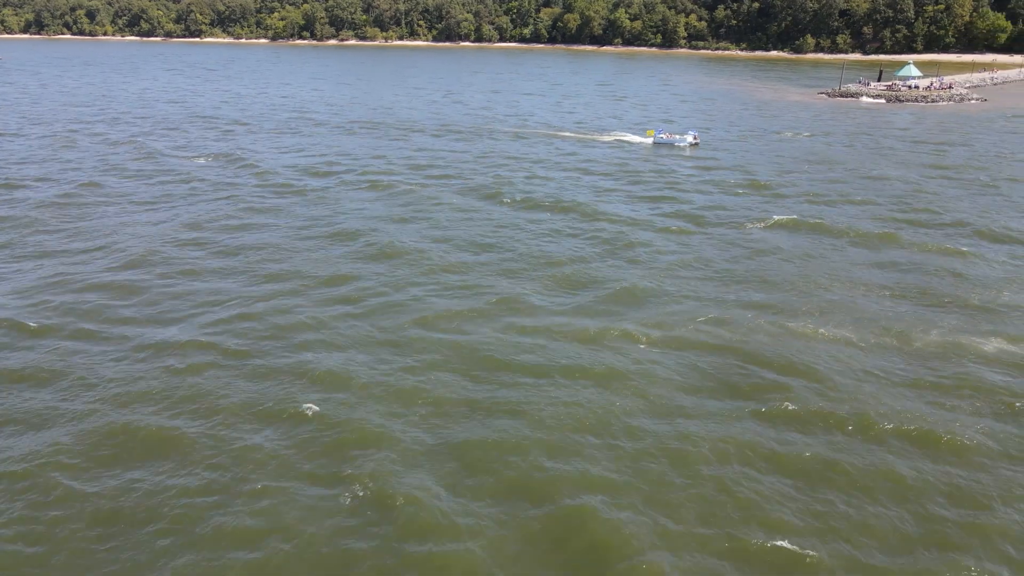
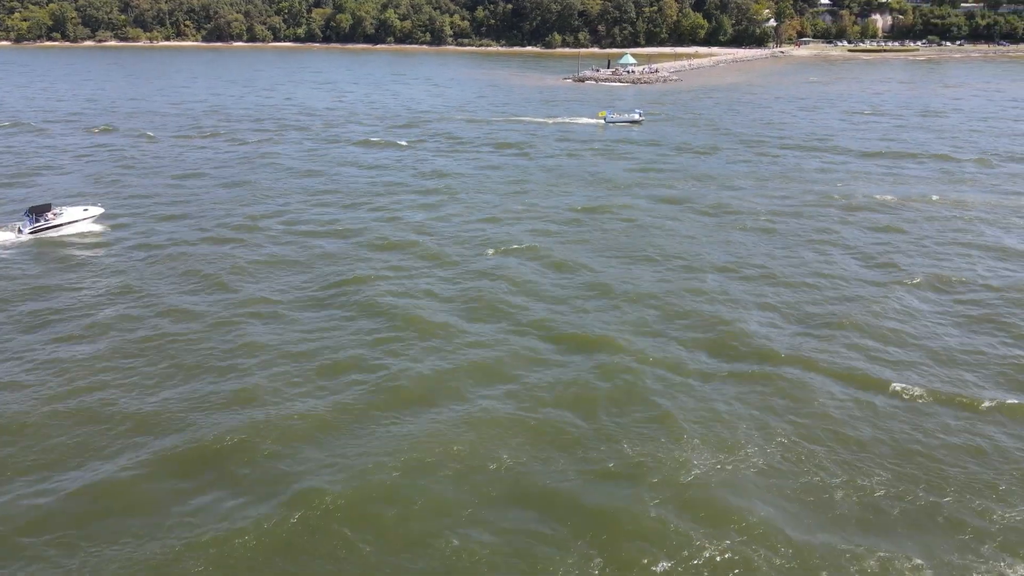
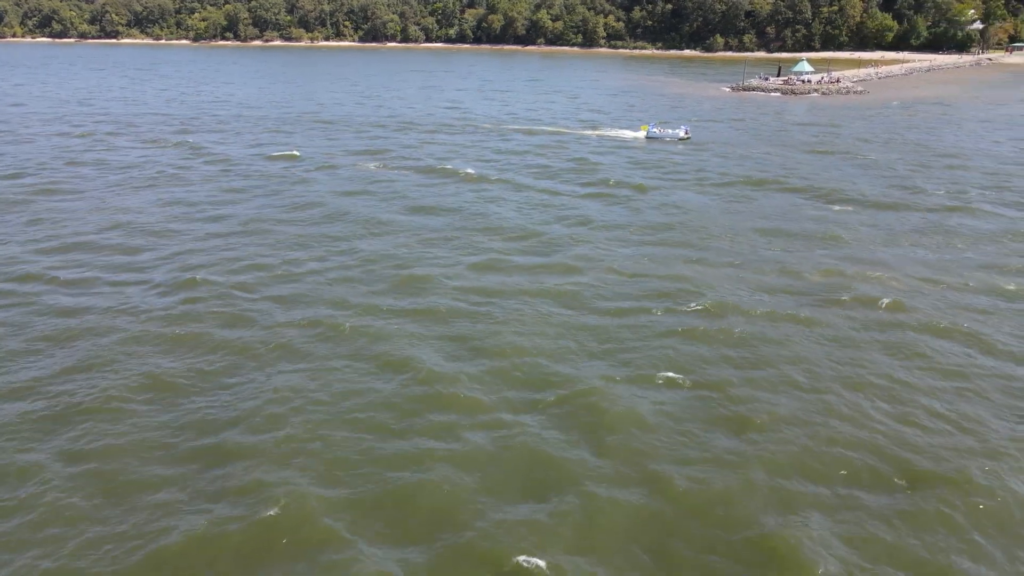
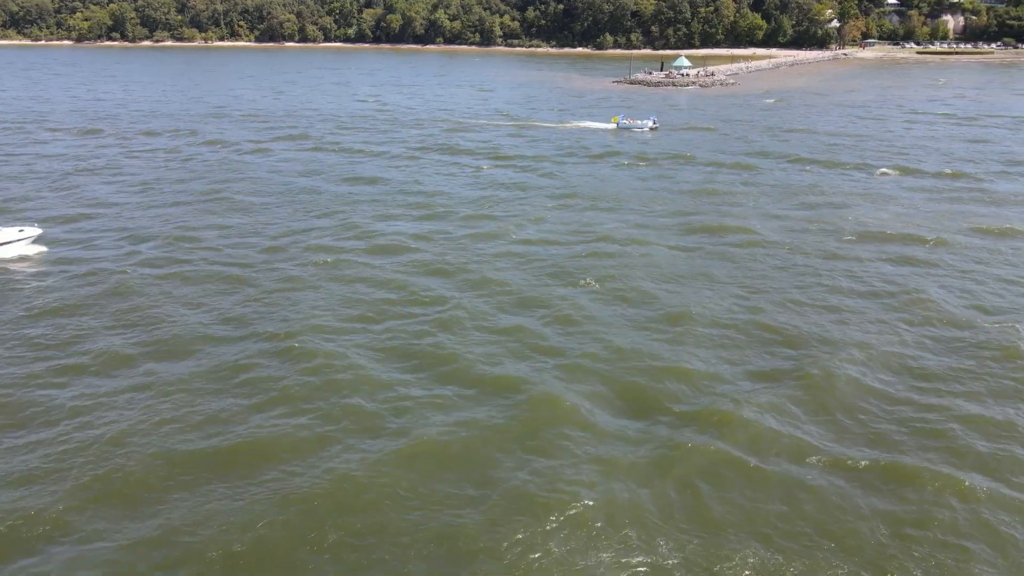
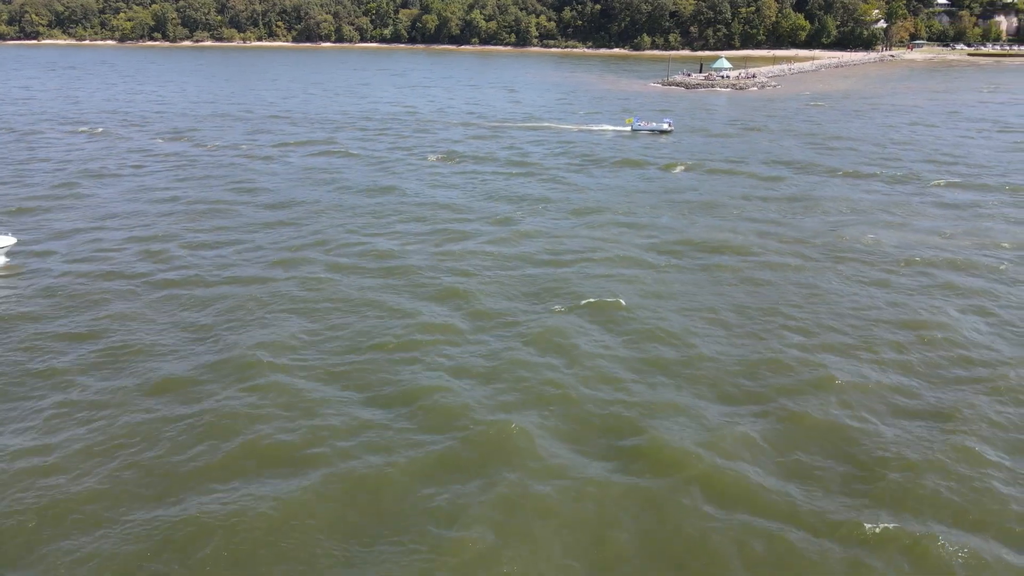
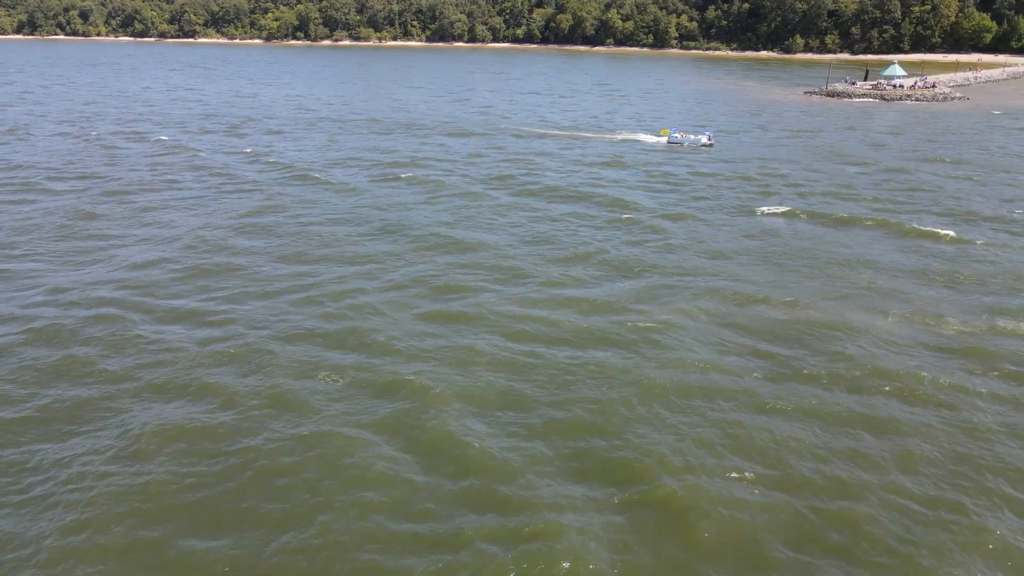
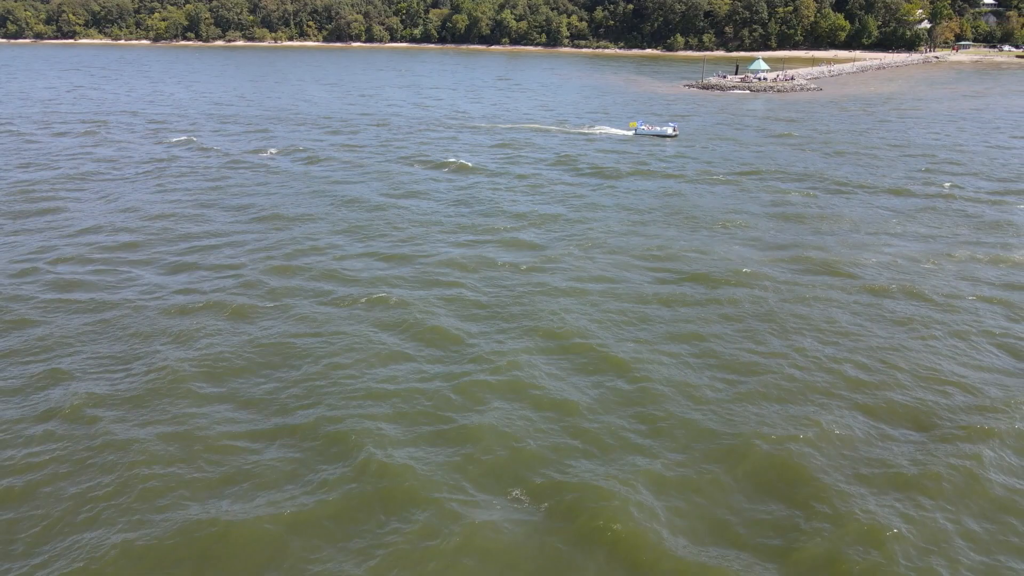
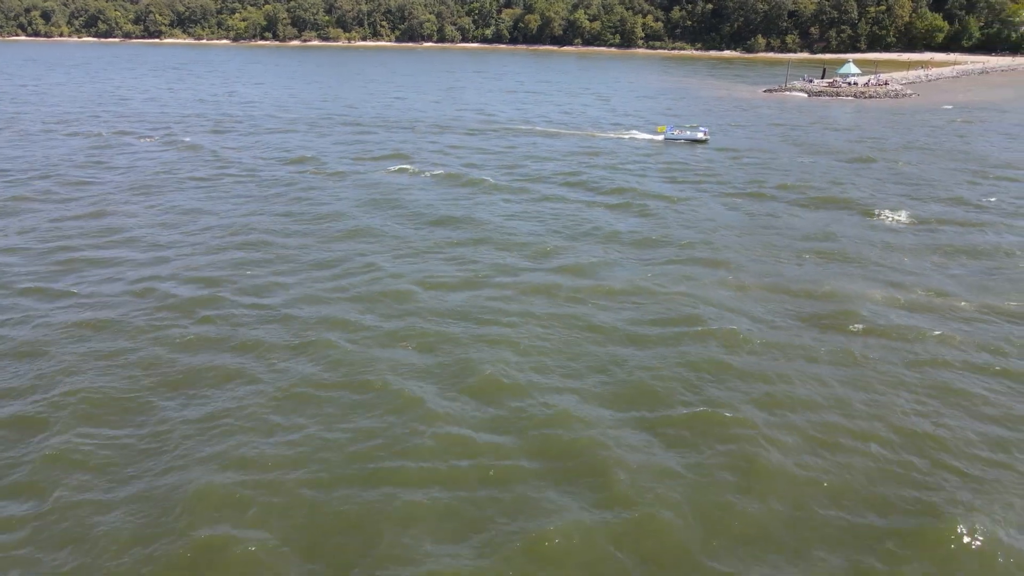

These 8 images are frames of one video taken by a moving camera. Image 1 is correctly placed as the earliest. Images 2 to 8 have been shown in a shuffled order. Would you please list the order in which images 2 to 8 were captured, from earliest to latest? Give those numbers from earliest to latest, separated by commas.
6, 8, 3, 7, 5, 4, 2
